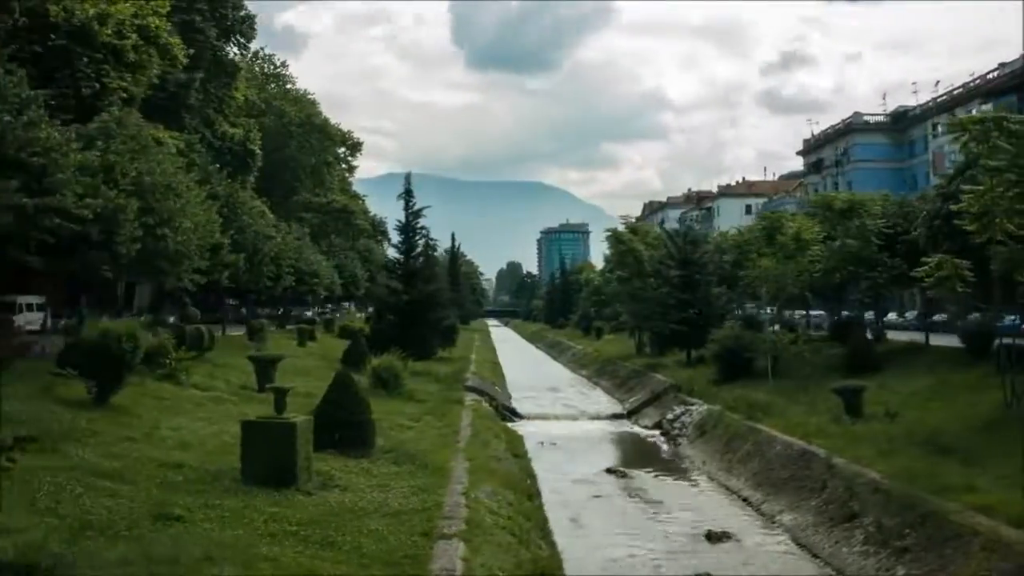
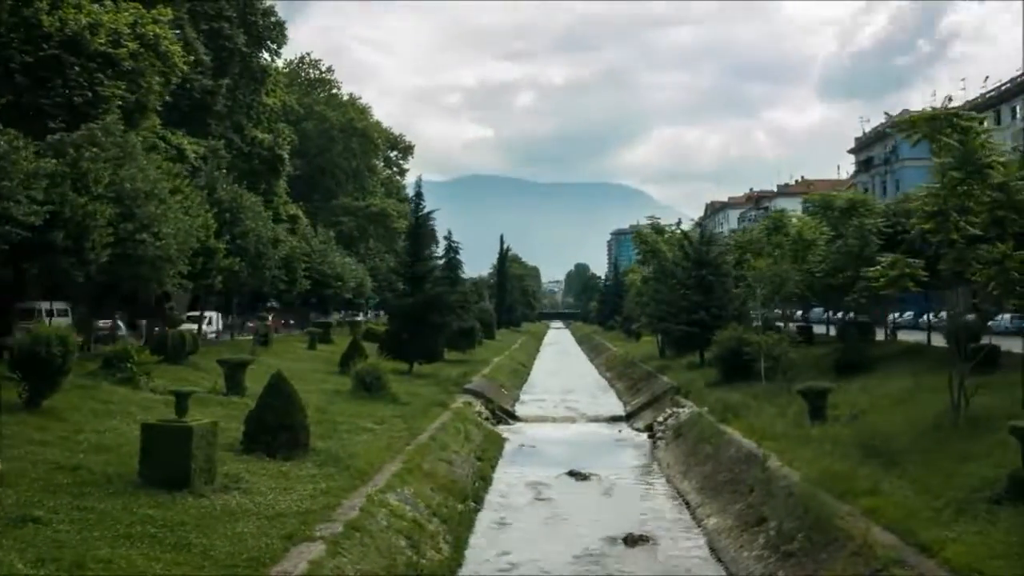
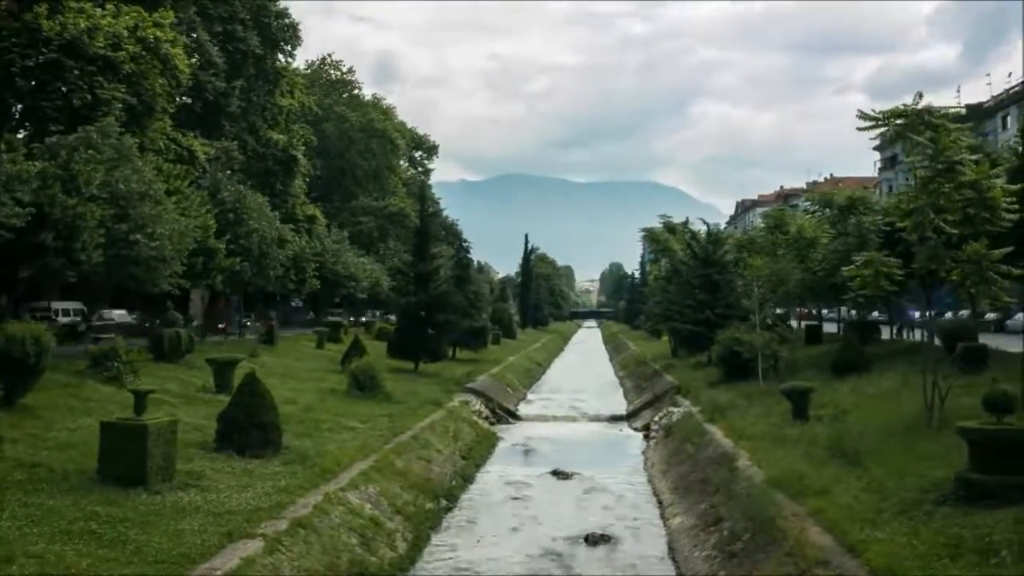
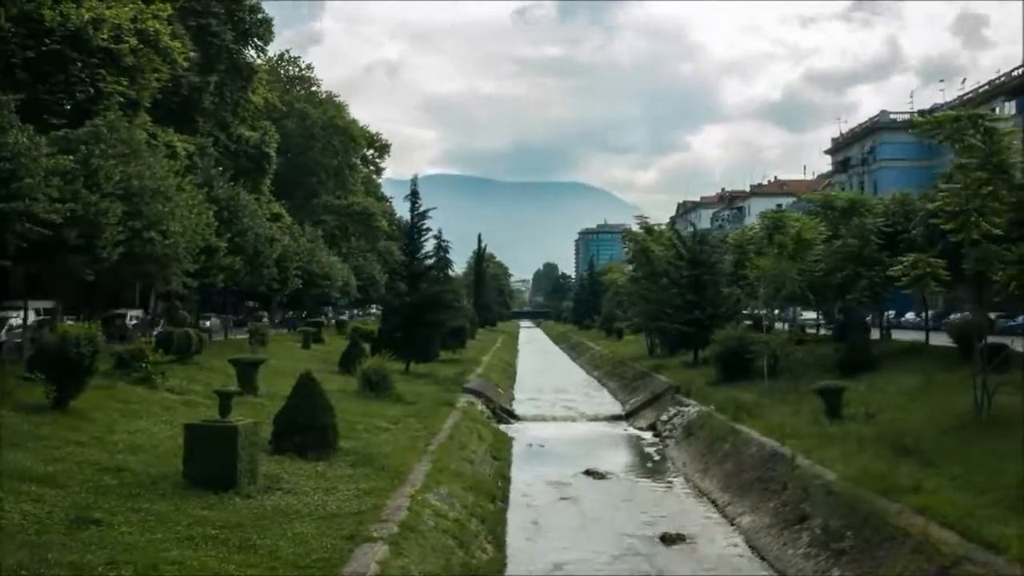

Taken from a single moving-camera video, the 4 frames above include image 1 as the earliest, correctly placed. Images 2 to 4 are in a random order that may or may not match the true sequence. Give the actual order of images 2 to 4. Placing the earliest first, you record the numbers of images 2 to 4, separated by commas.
4, 2, 3
